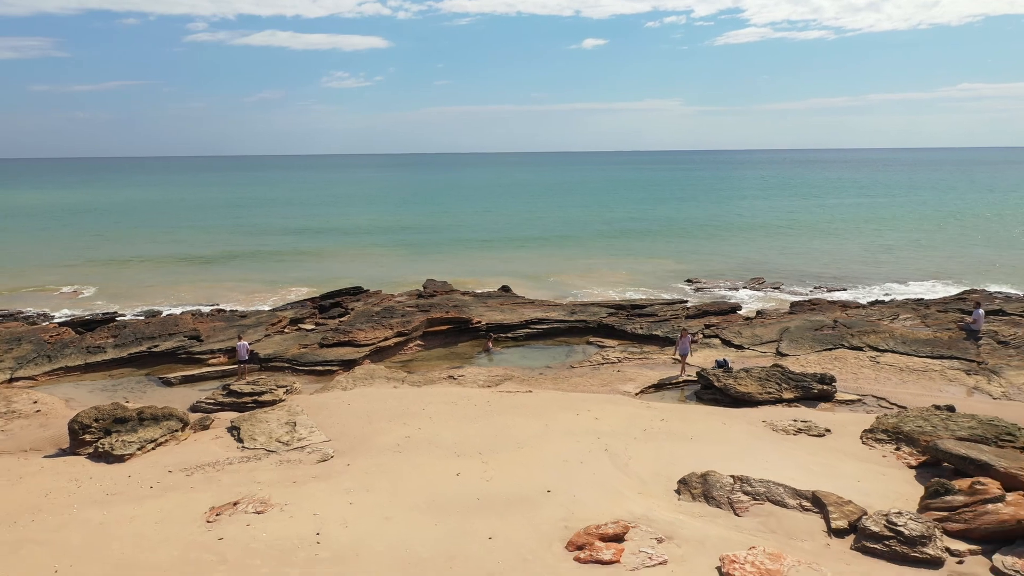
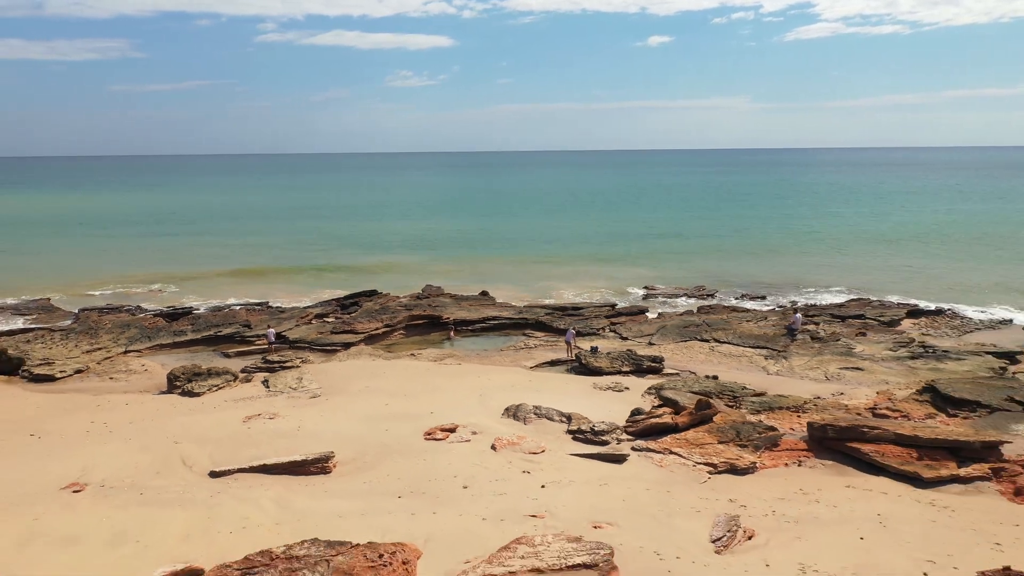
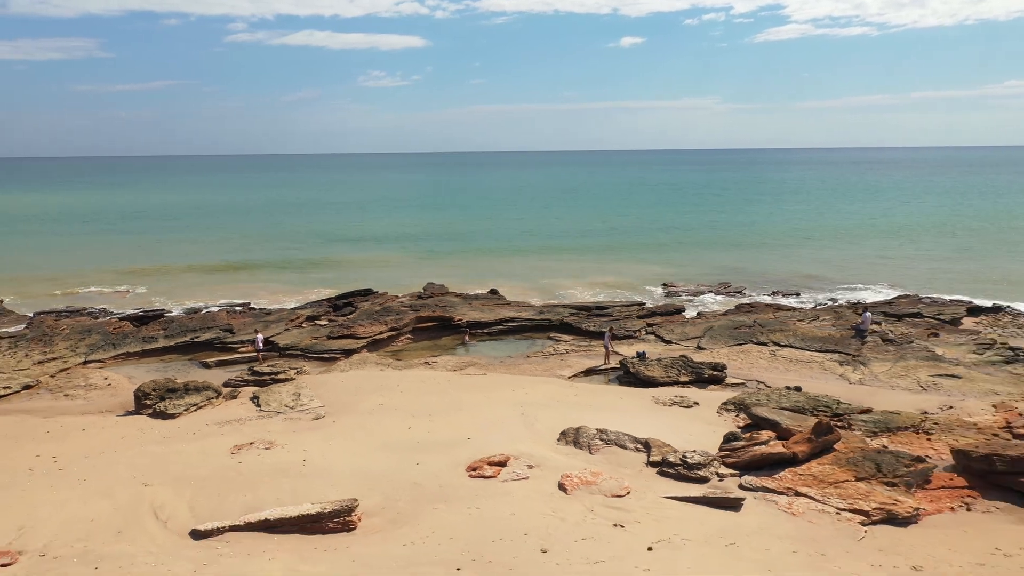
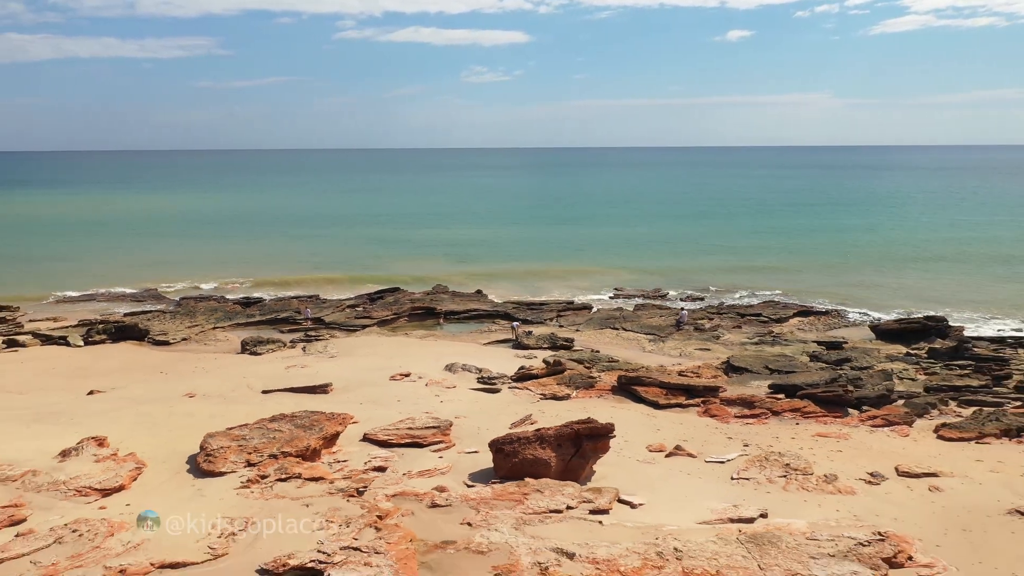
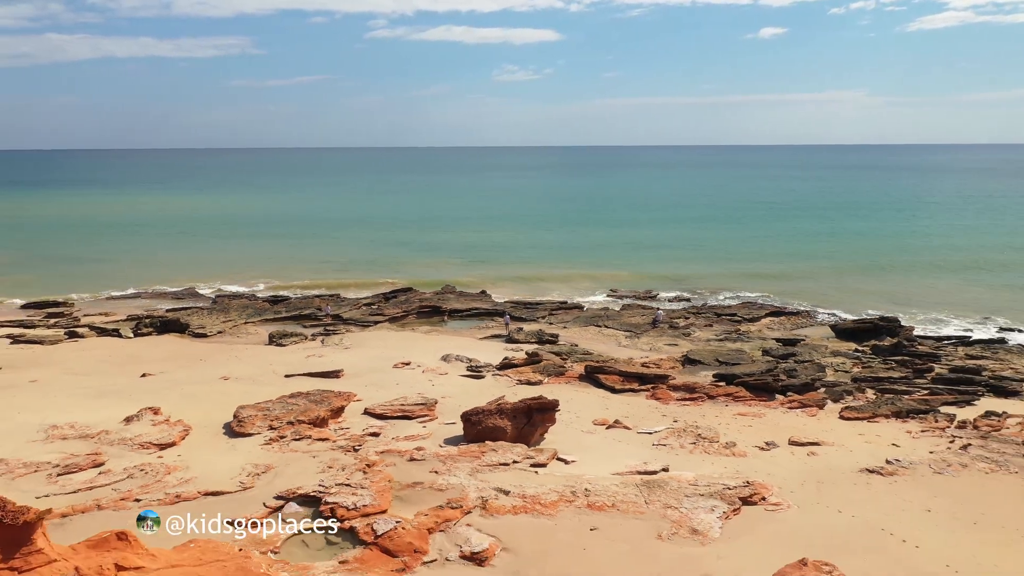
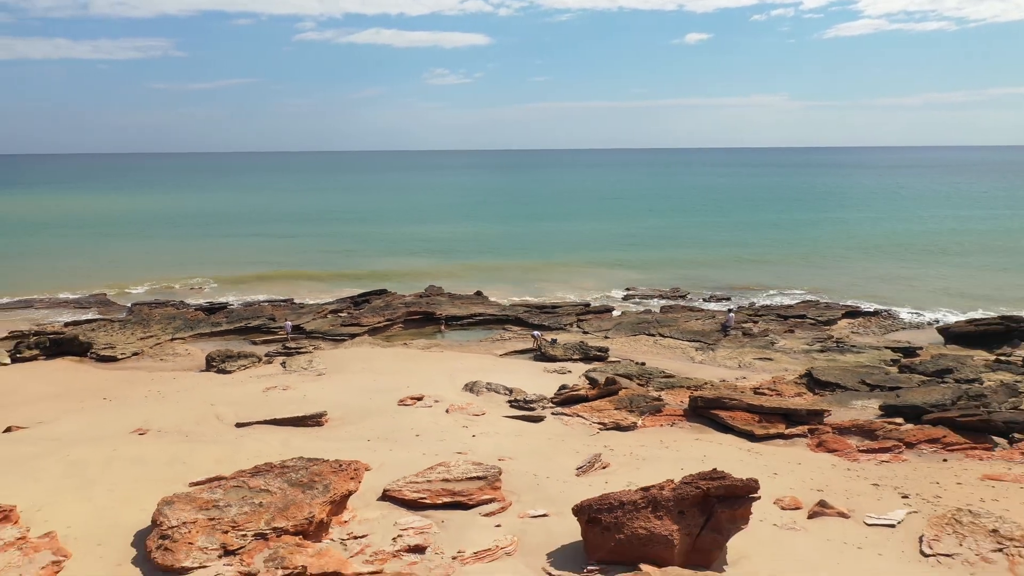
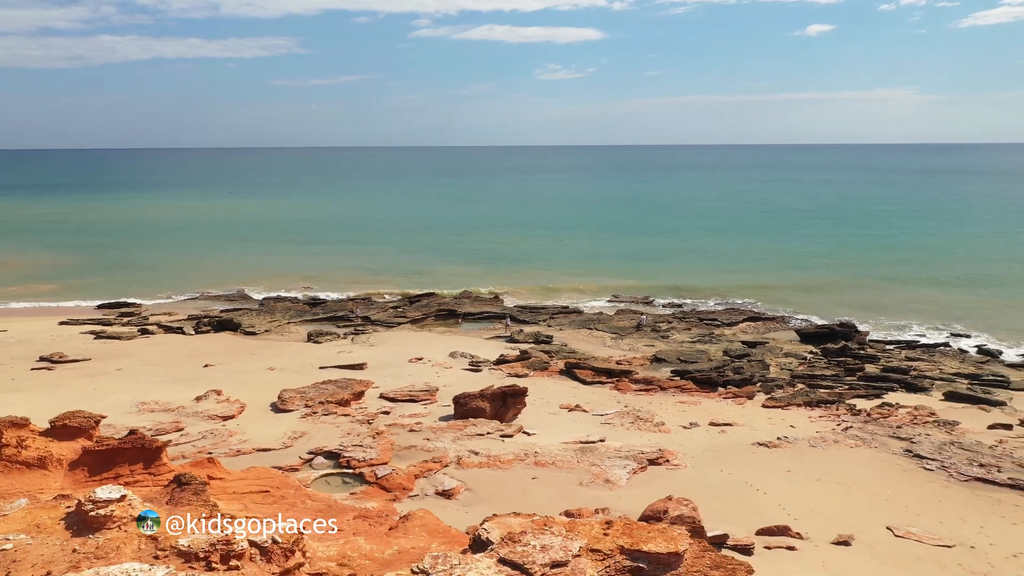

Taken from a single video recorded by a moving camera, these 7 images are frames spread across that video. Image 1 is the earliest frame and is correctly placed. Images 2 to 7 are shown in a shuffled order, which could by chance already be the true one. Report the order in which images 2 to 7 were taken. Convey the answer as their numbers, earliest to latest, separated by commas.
3, 2, 6, 4, 5, 7
